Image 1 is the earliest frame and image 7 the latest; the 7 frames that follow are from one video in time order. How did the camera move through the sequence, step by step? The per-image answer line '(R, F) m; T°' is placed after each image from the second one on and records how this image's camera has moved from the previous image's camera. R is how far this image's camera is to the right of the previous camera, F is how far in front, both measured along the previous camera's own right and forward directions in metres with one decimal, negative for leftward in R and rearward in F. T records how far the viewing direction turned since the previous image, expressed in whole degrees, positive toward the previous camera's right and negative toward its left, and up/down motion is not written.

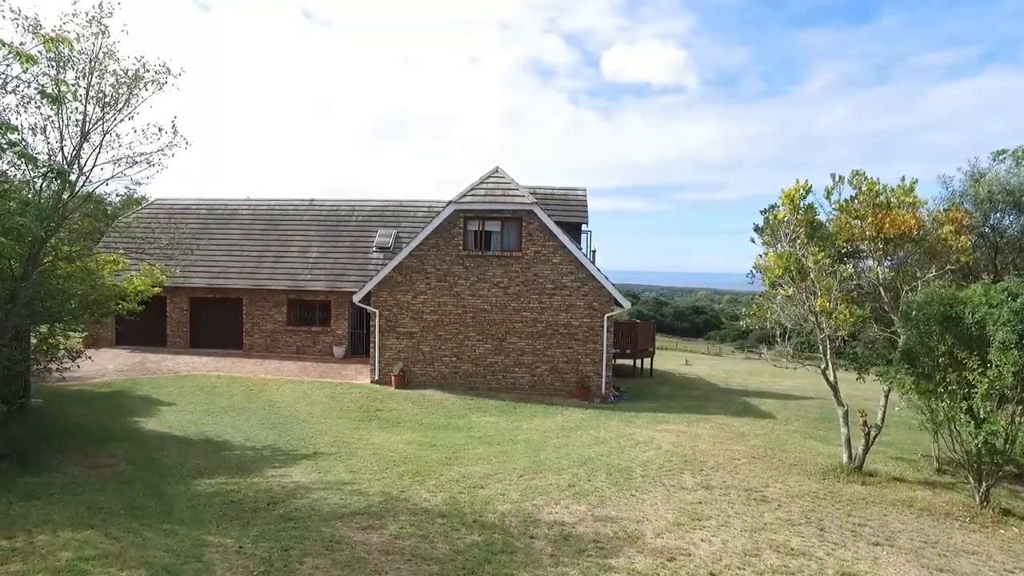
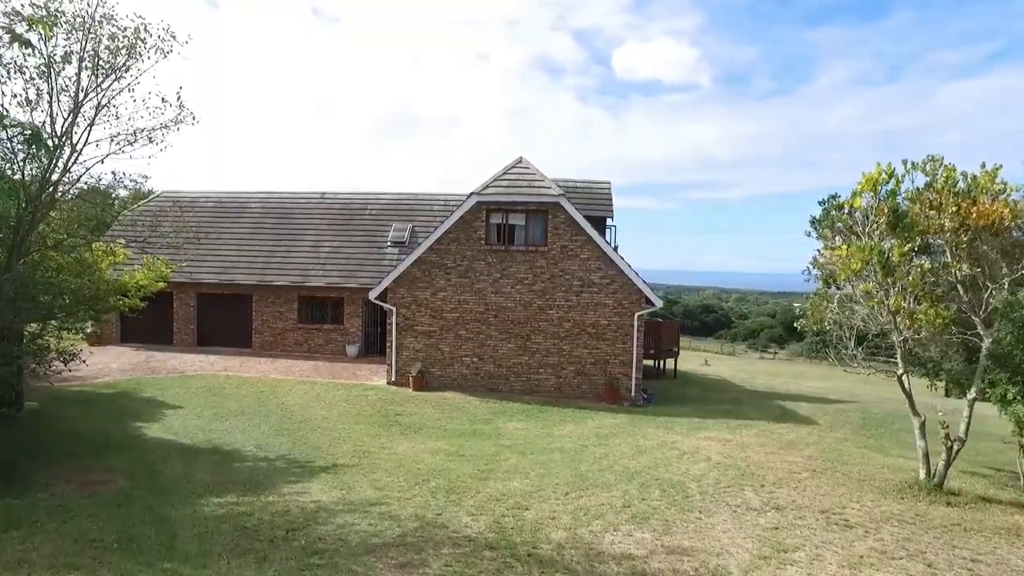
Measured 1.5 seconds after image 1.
(-0.6, +1.2) m; -1°
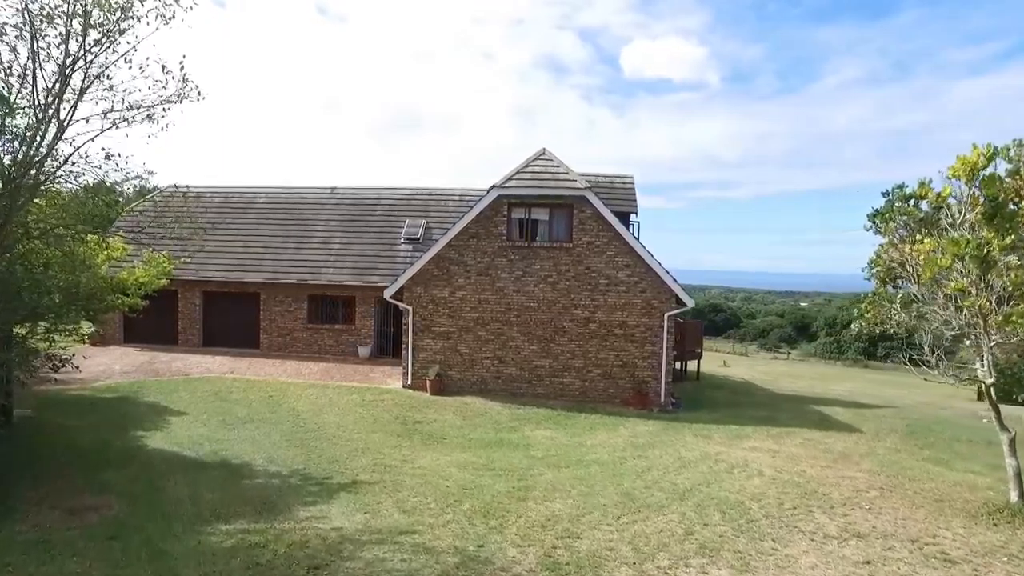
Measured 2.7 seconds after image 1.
(-0.5, +1.1) m; 0°
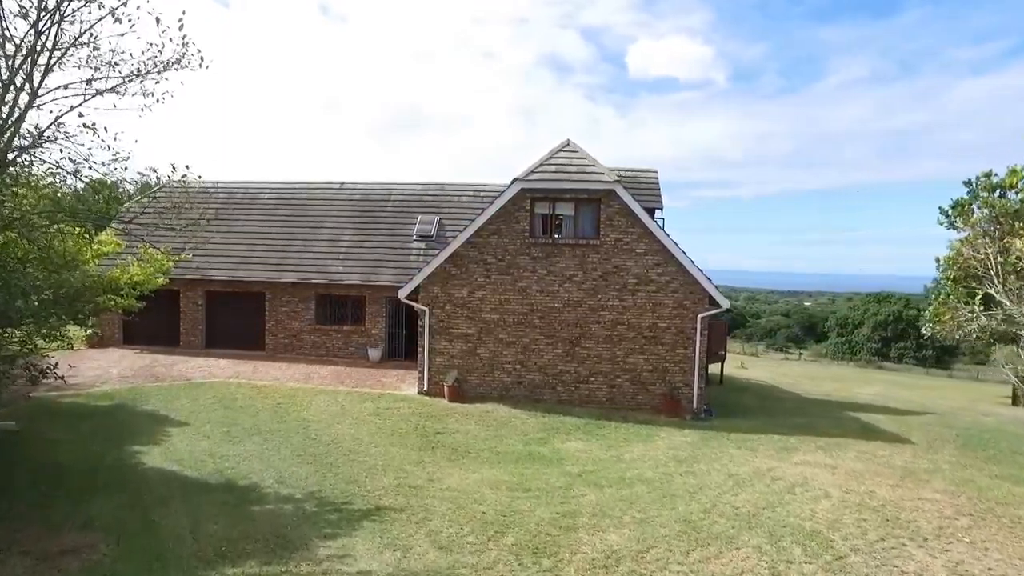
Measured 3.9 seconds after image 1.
(-0.6, +1.2) m; 0°
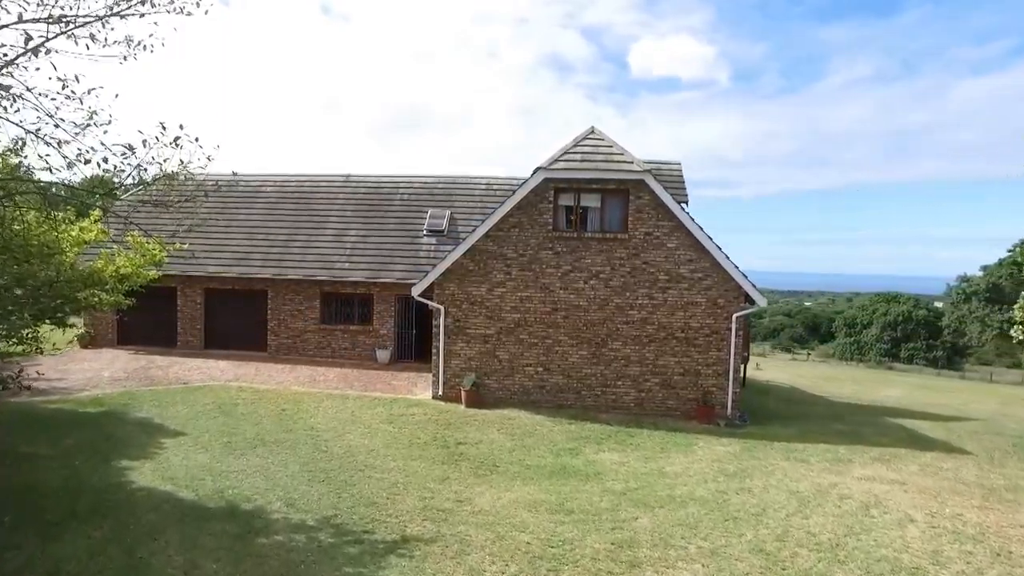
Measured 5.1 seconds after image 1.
(-0.6, +1.2) m; 0°
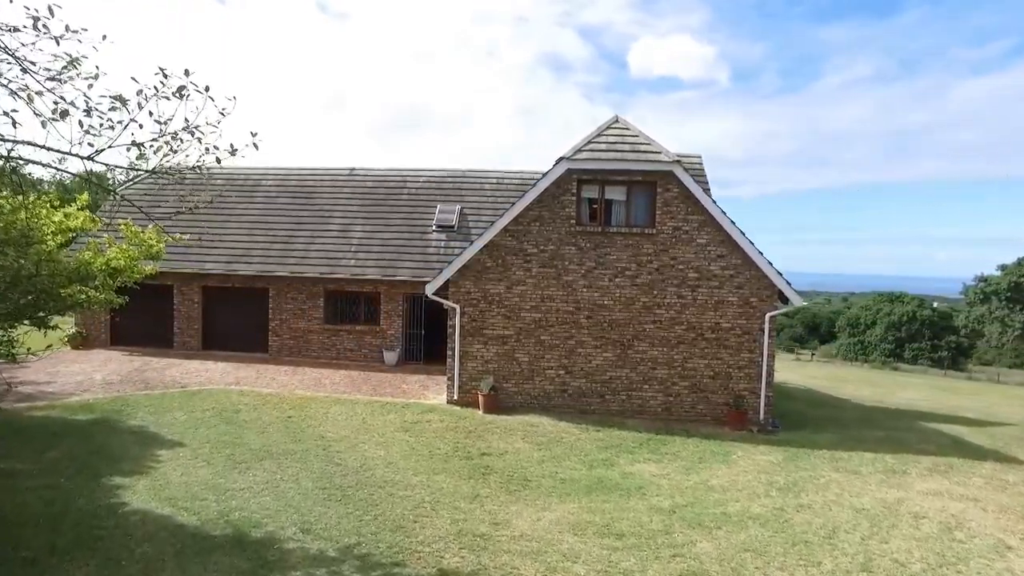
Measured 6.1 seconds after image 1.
(-0.6, +1.0) m; 0°
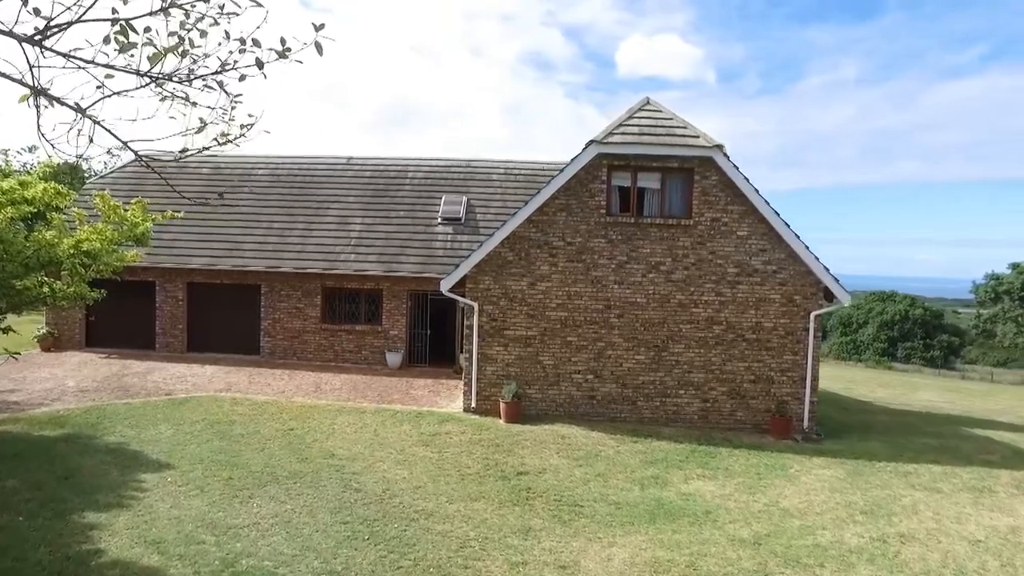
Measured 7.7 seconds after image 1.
(-0.9, +1.5) m; +1°
